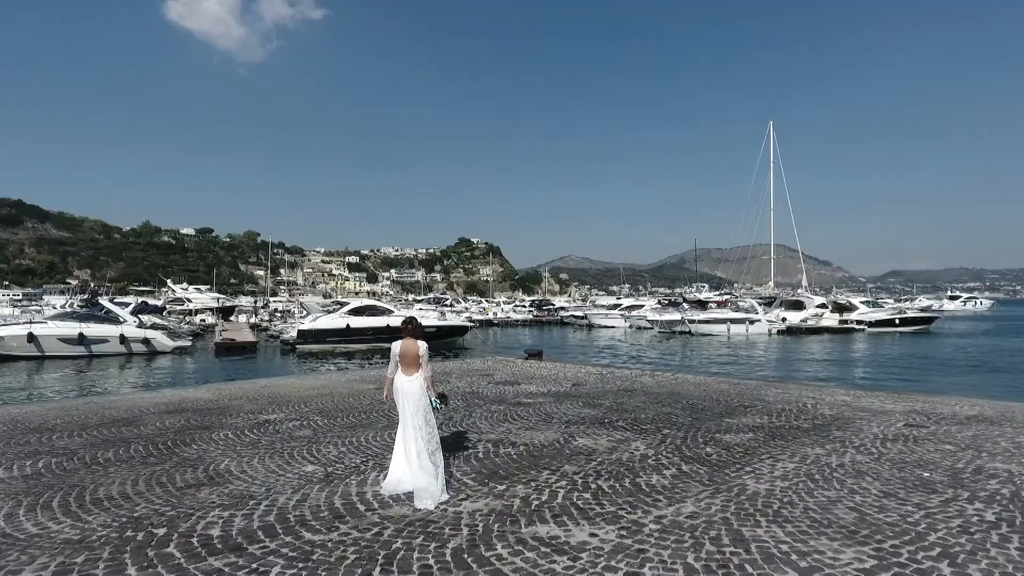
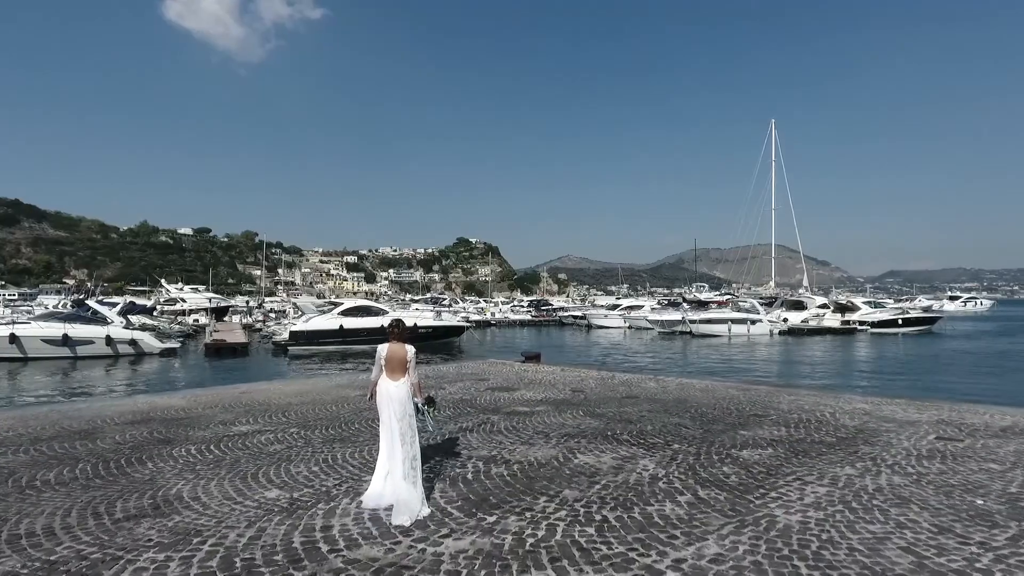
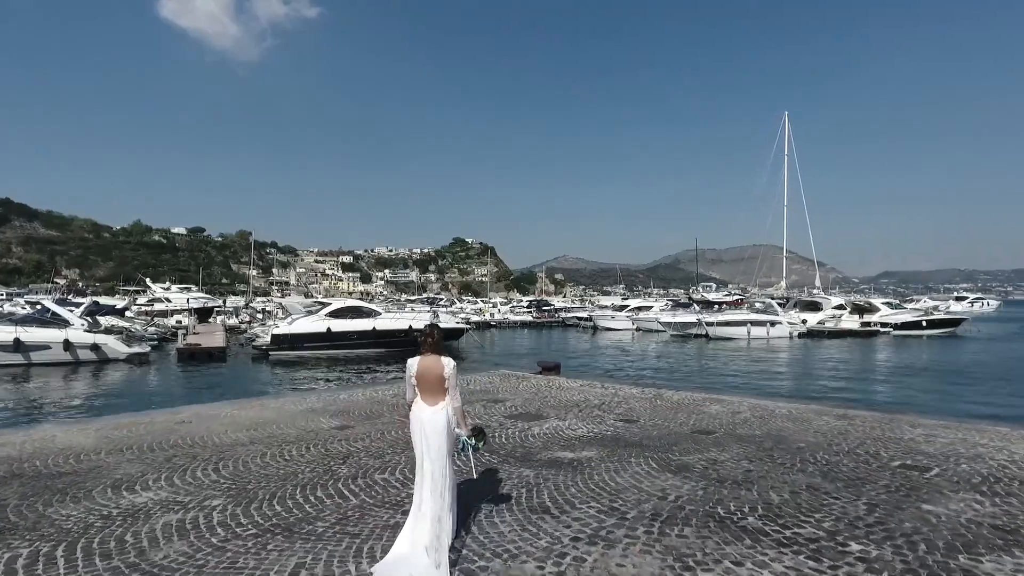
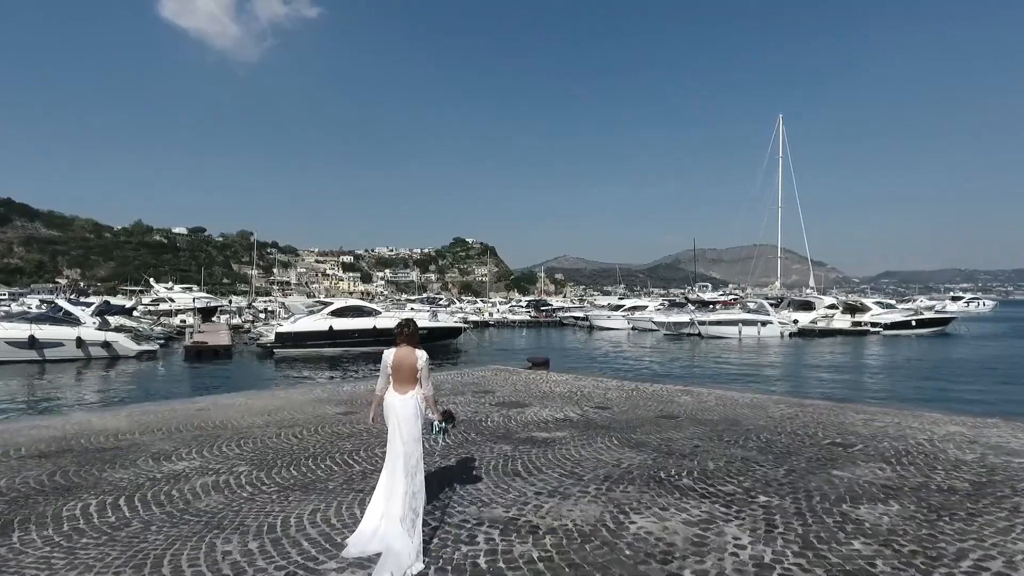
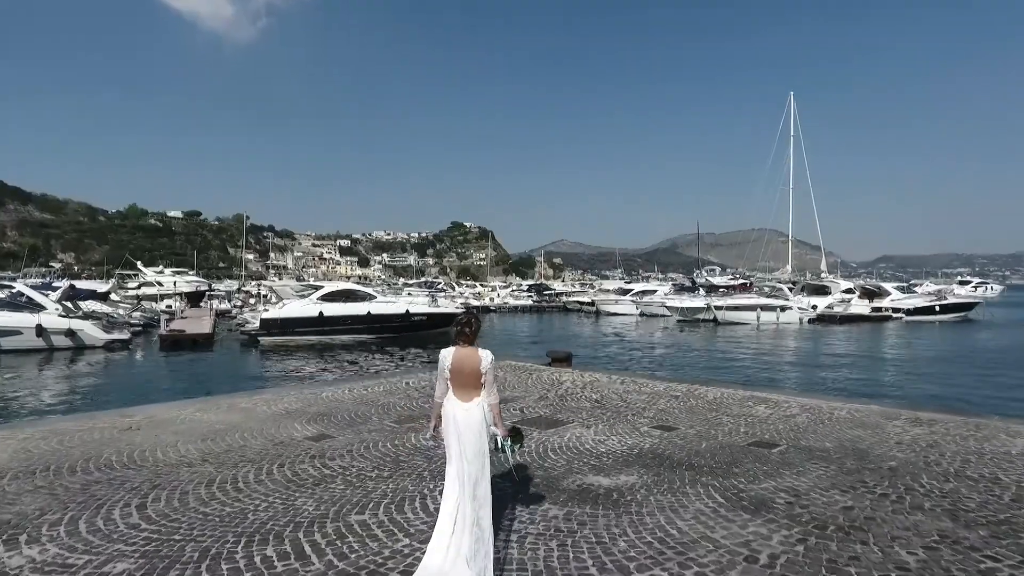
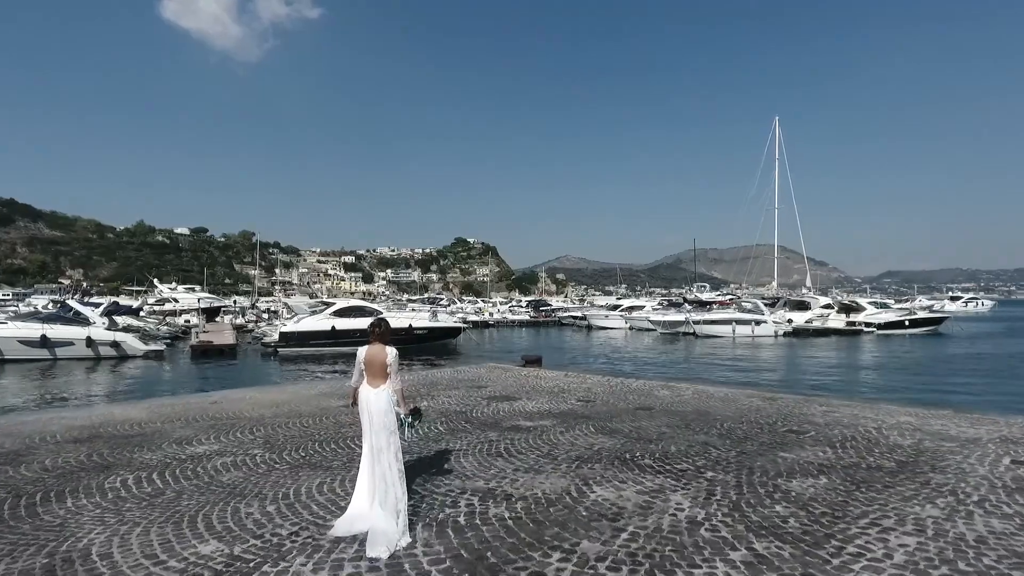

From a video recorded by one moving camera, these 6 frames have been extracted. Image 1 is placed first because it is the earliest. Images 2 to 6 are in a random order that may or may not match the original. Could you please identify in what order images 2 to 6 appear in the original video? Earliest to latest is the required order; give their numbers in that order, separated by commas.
2, 6, 4, 3, 5
